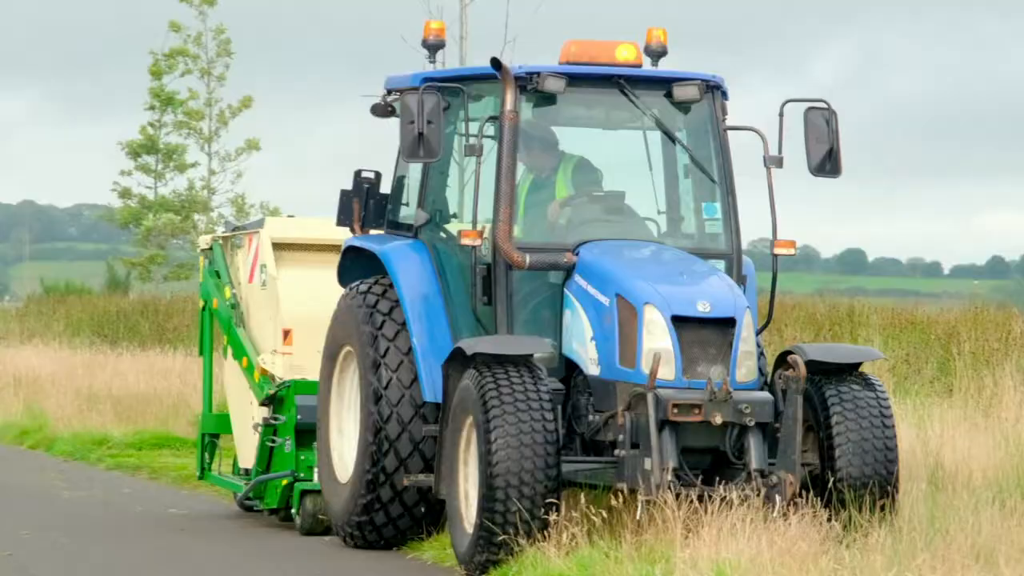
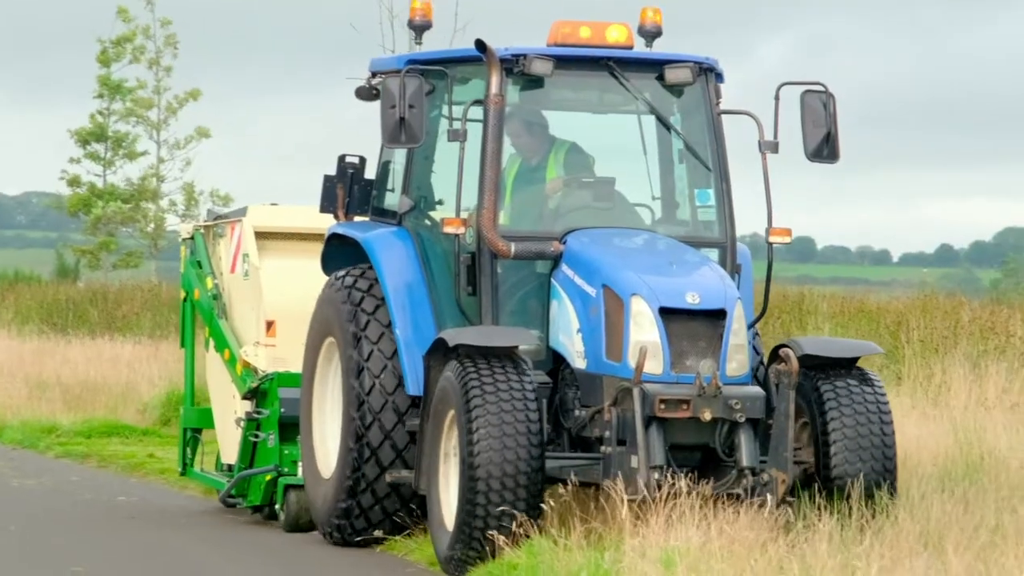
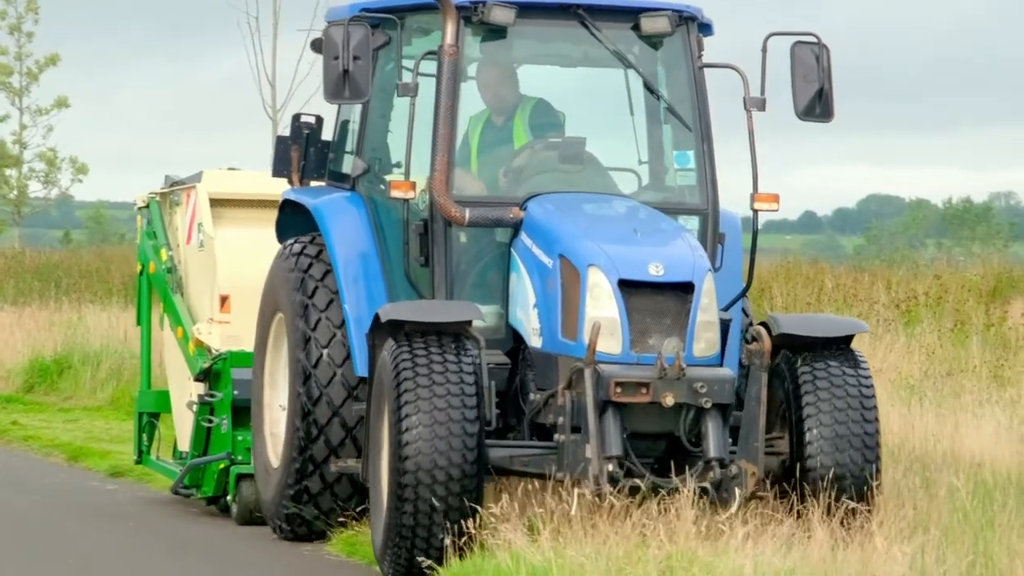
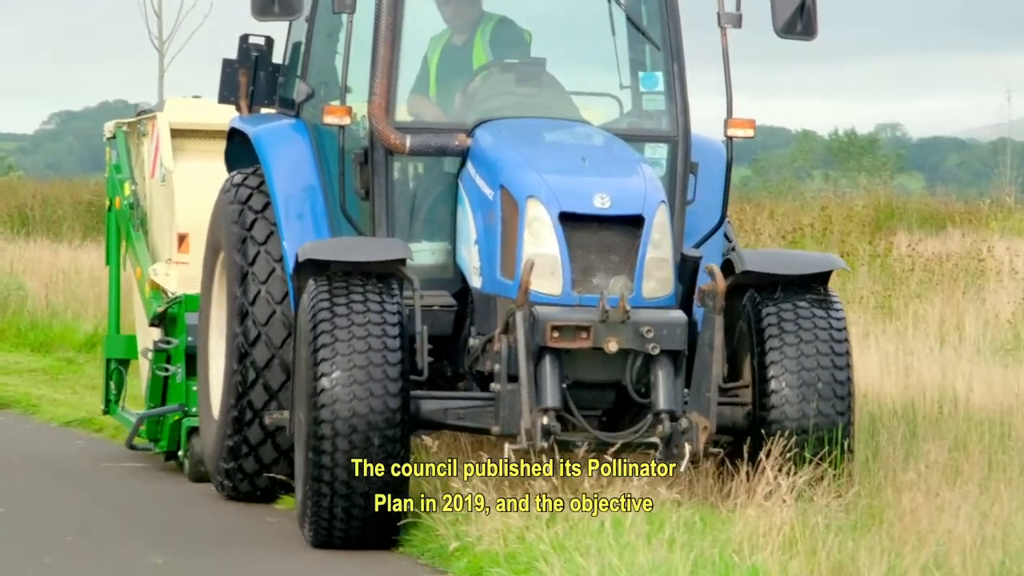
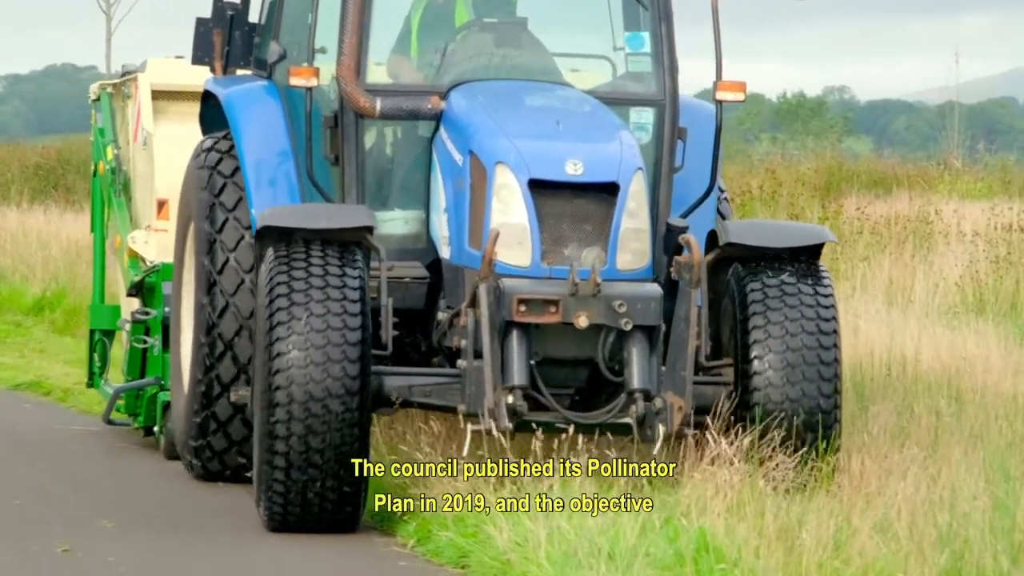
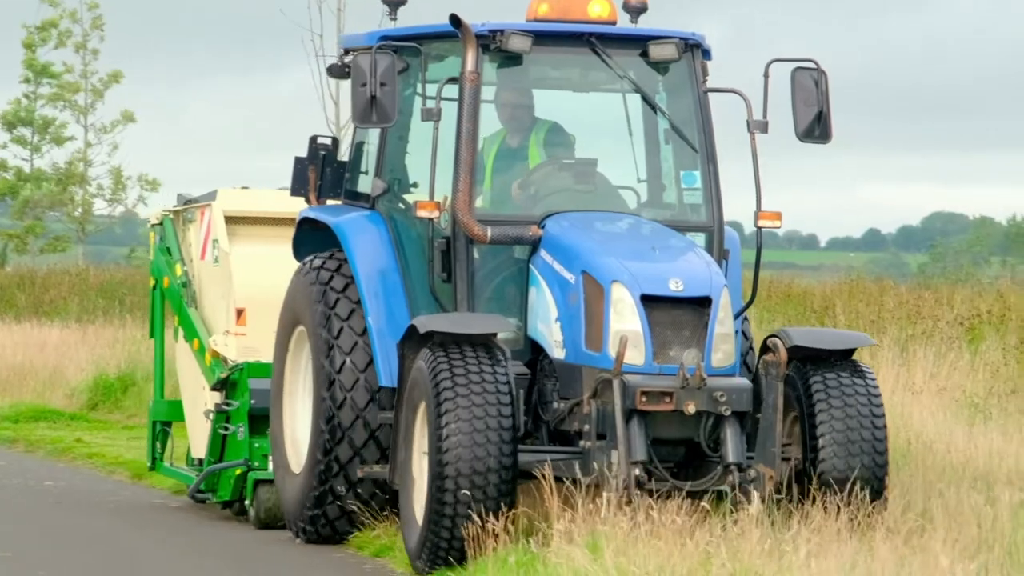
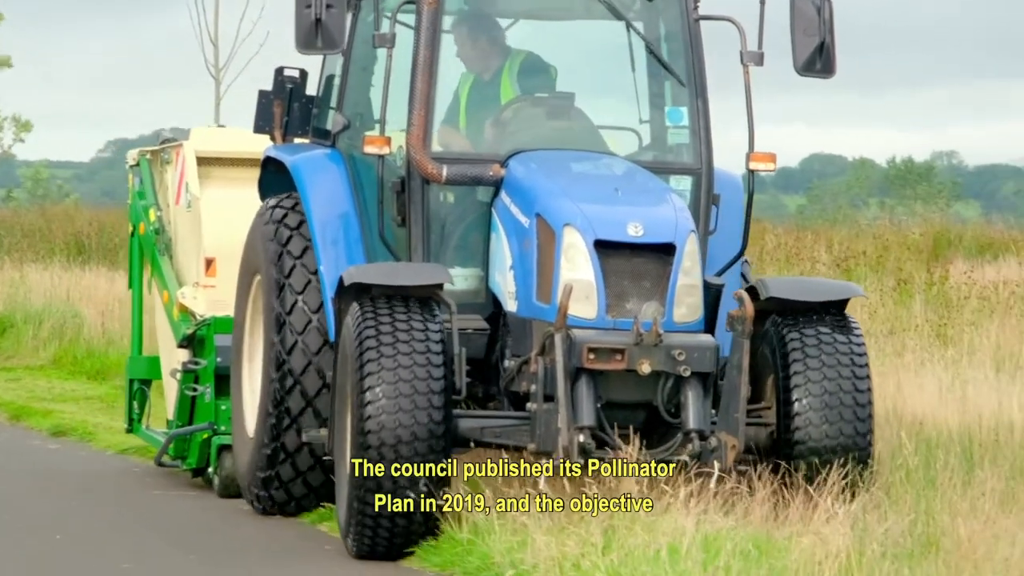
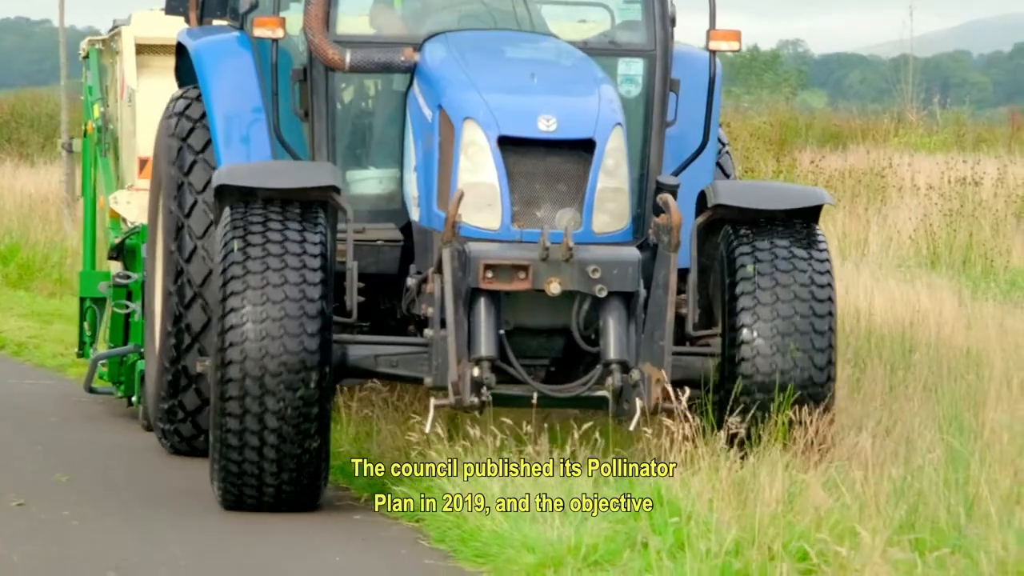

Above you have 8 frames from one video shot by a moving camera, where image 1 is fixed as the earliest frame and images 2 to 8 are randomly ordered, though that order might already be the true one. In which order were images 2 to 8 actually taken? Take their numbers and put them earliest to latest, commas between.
2, 6, 3, 7, 4, 5, 8
